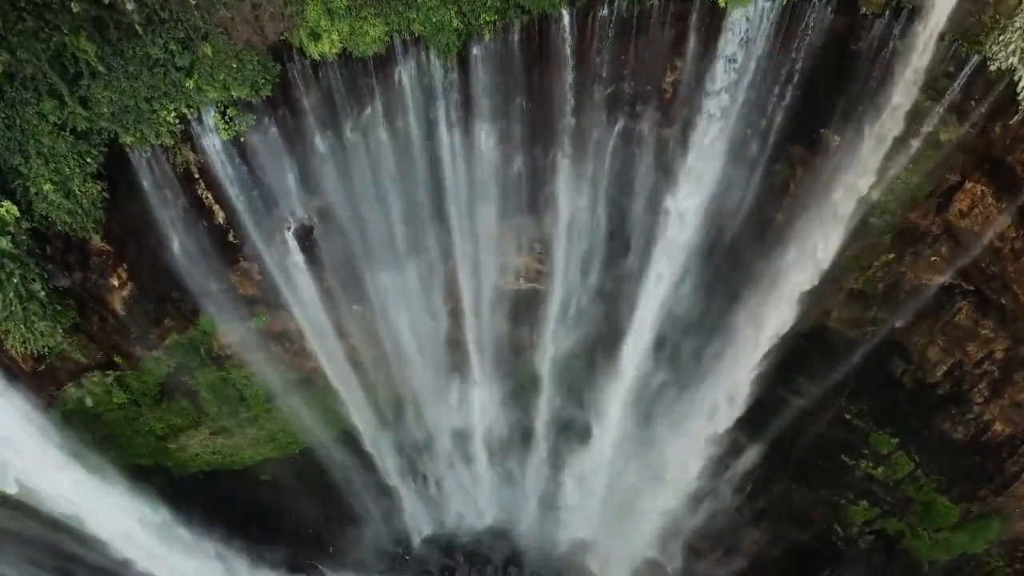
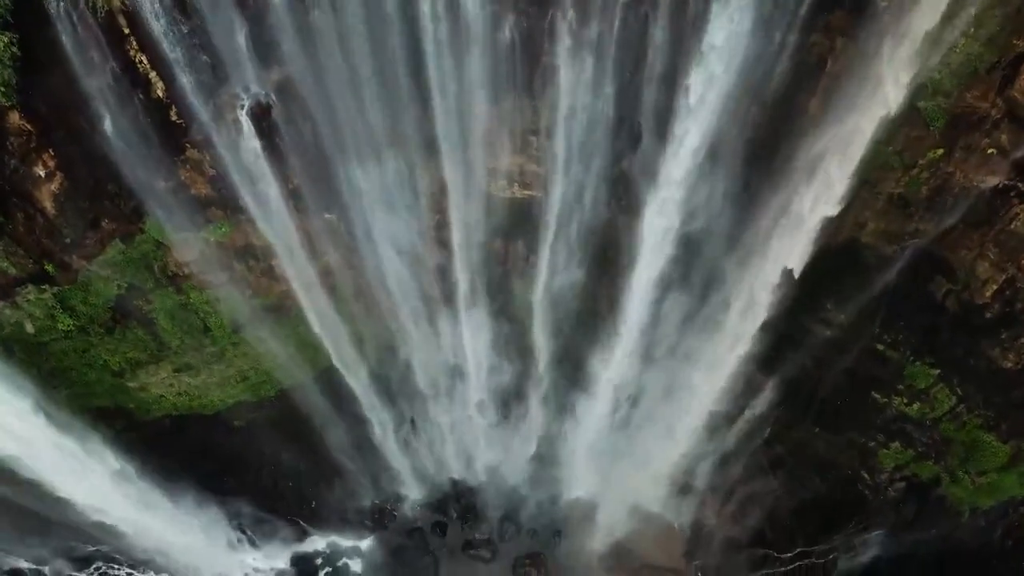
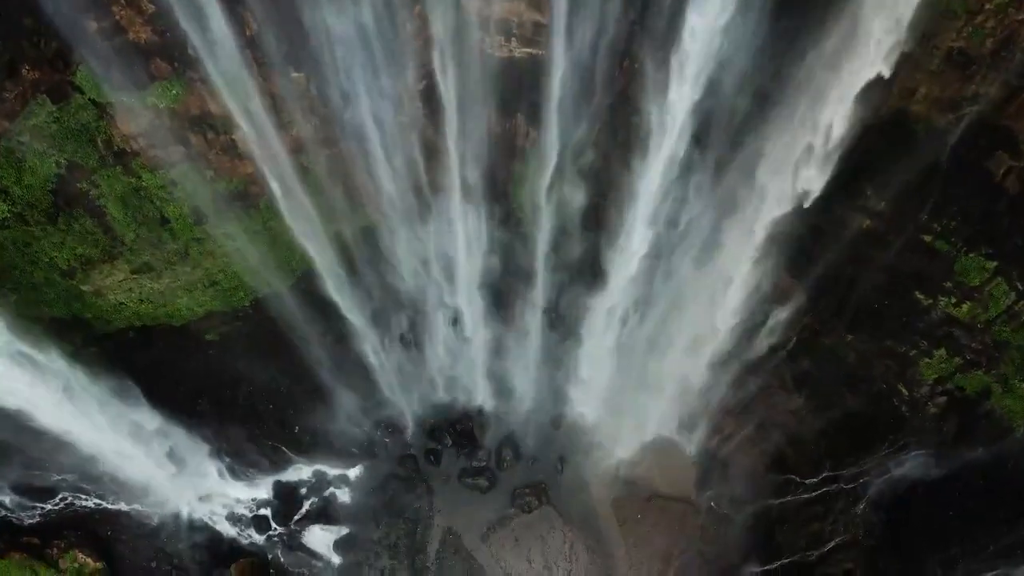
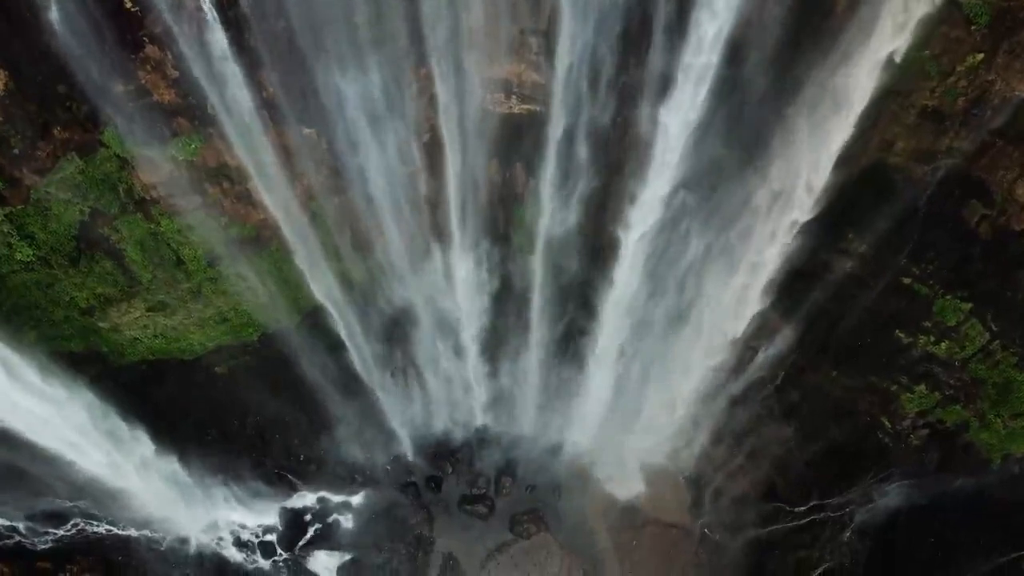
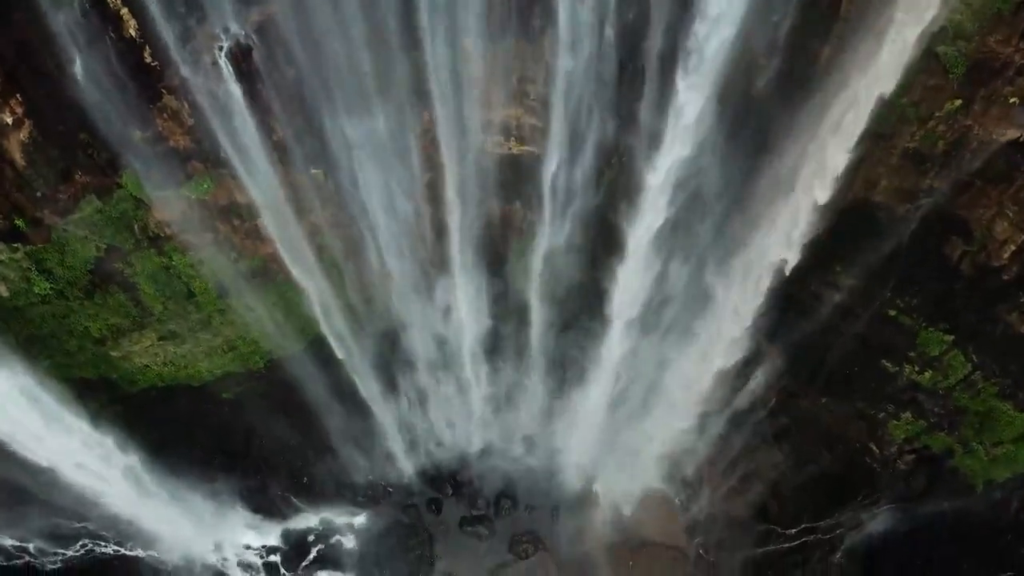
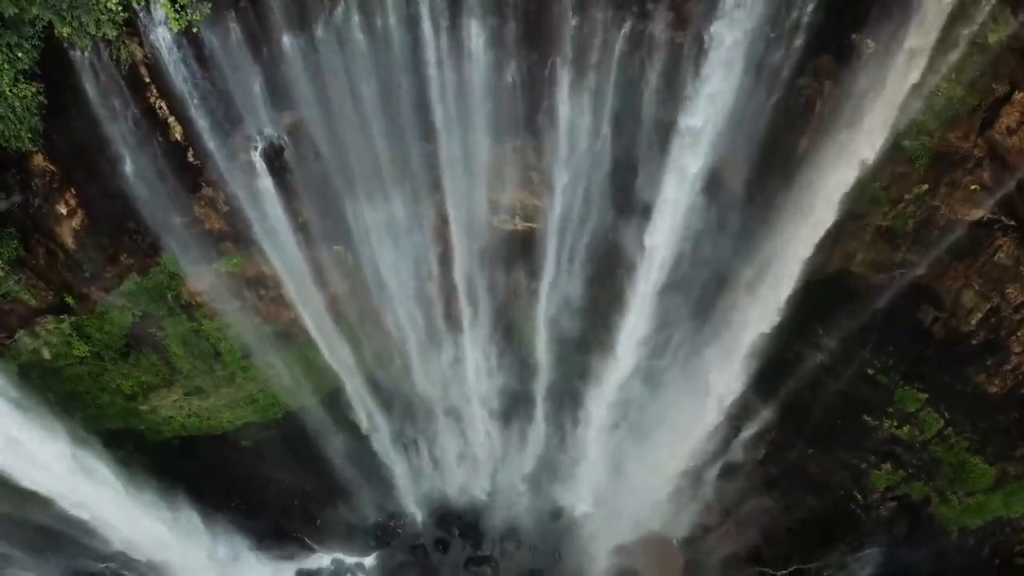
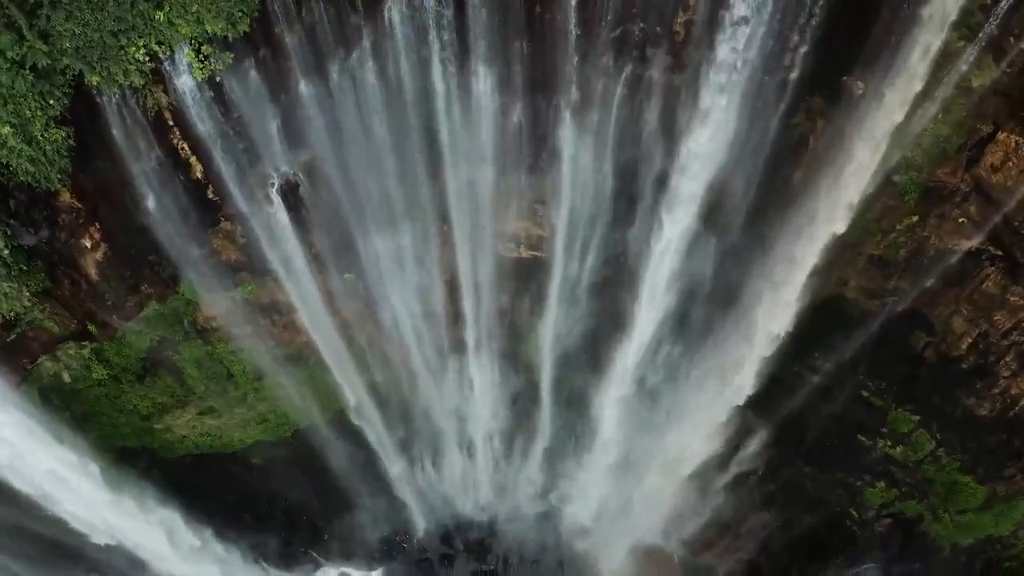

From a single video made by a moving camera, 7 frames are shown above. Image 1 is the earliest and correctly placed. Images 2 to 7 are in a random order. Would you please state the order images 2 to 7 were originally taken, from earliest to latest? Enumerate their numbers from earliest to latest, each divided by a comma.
7, 6, 2, 5, 4, 3
